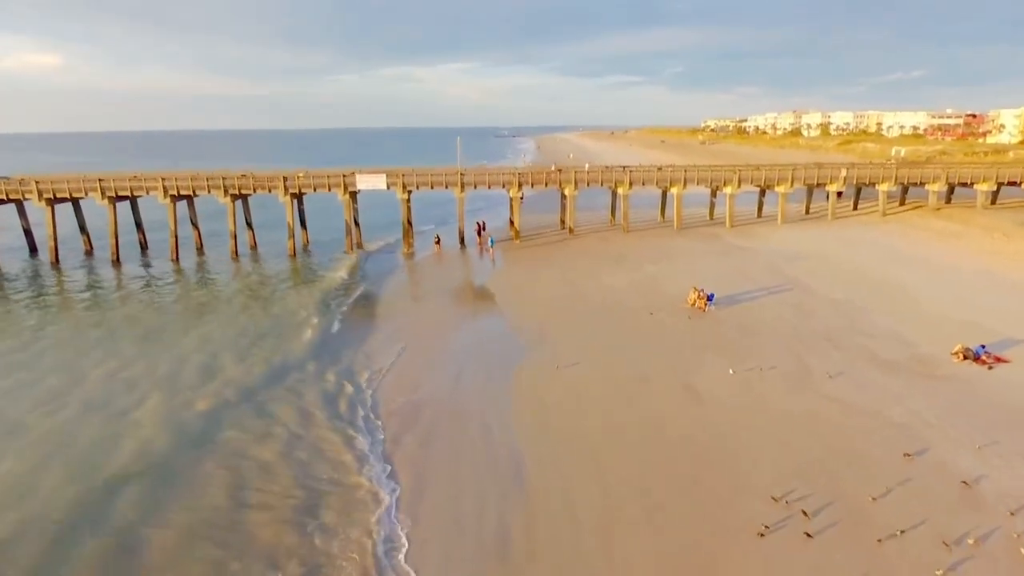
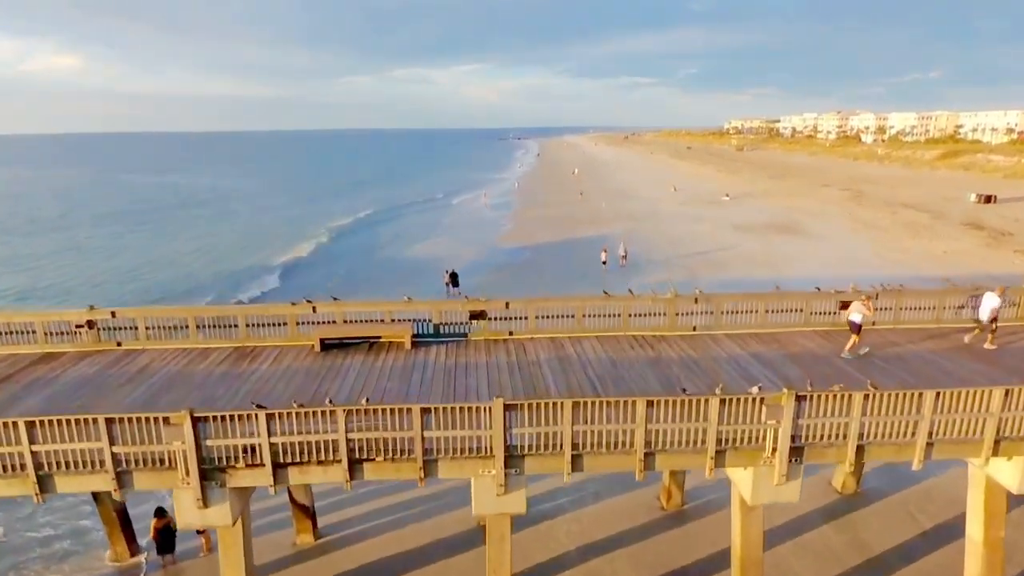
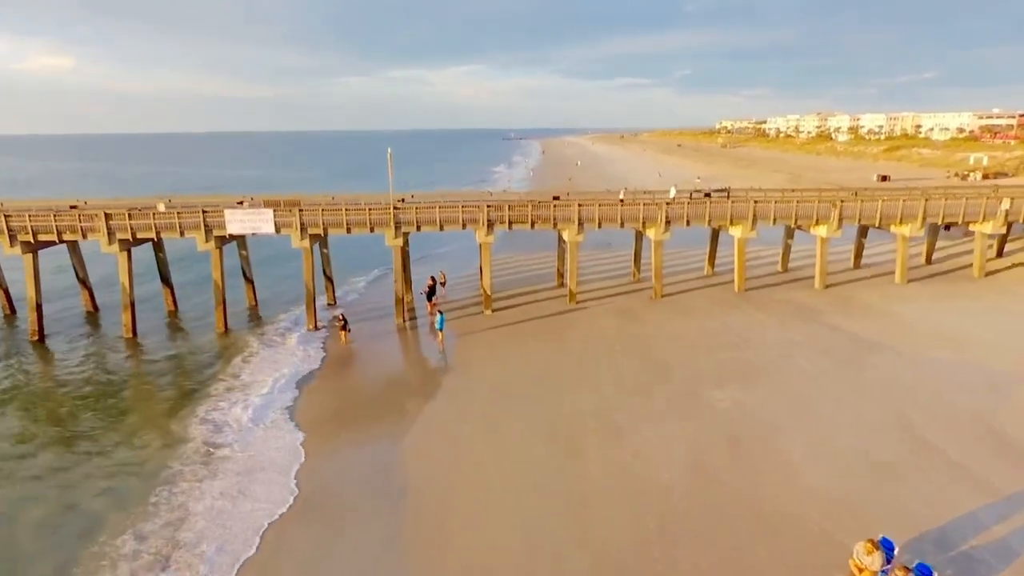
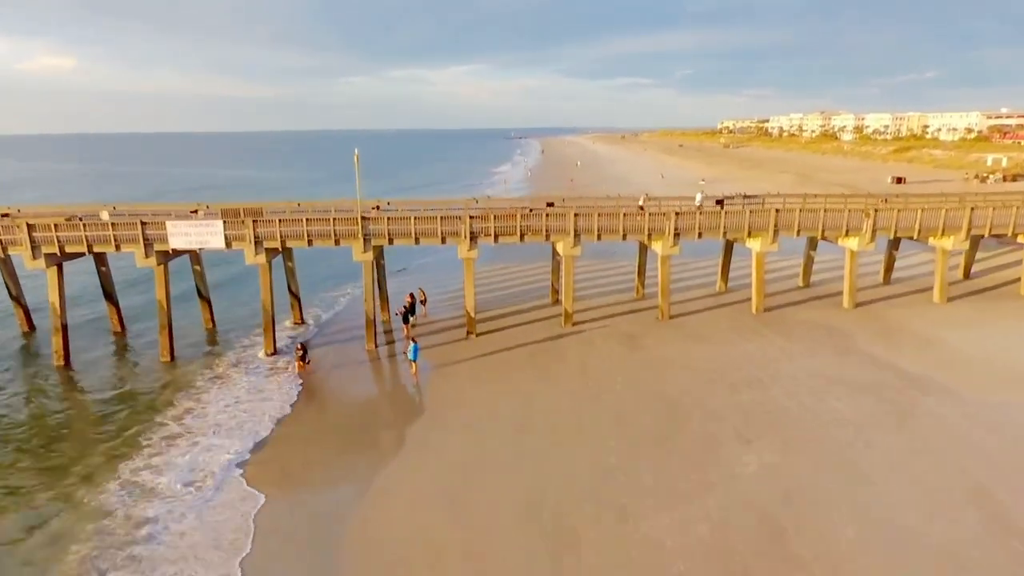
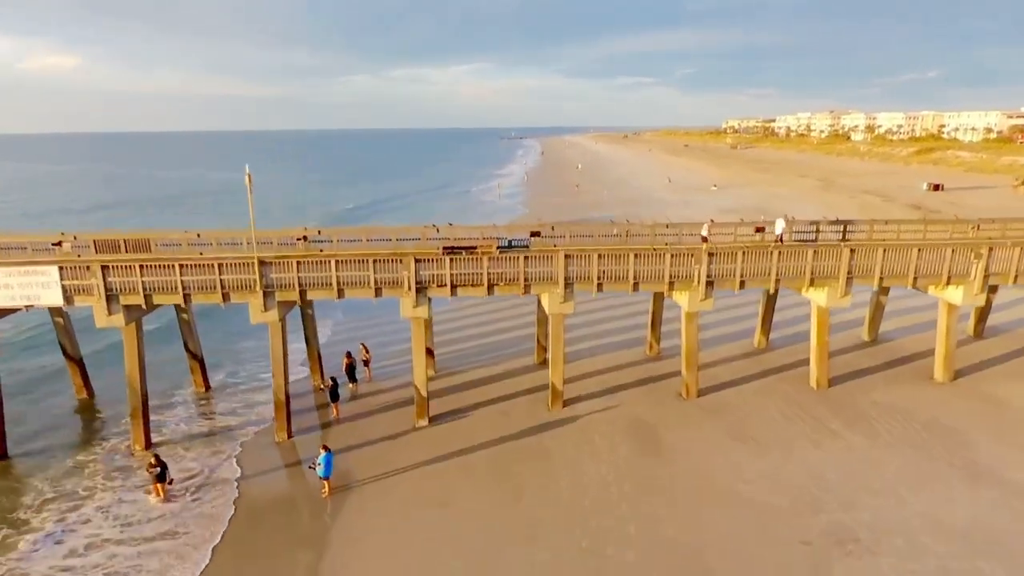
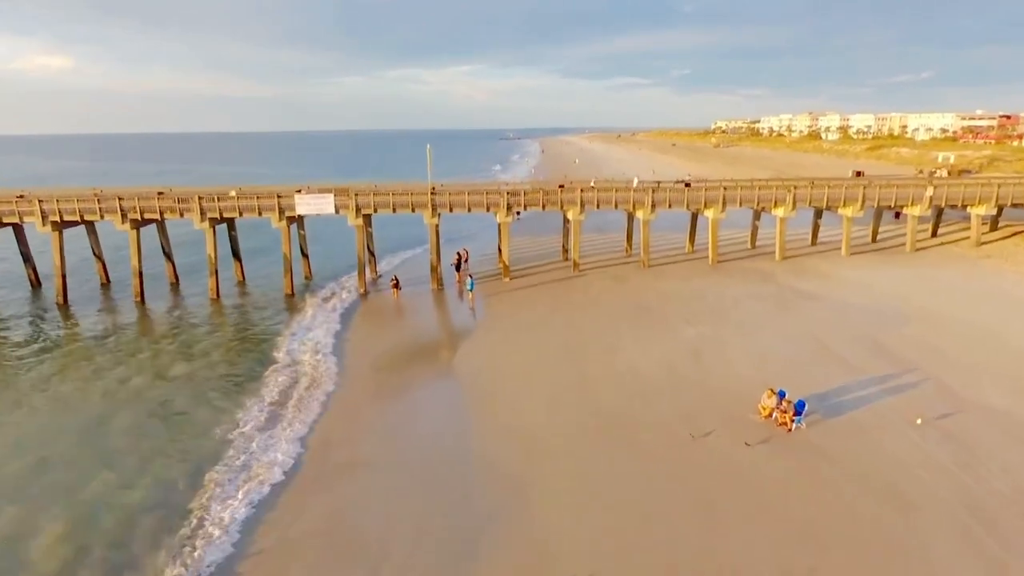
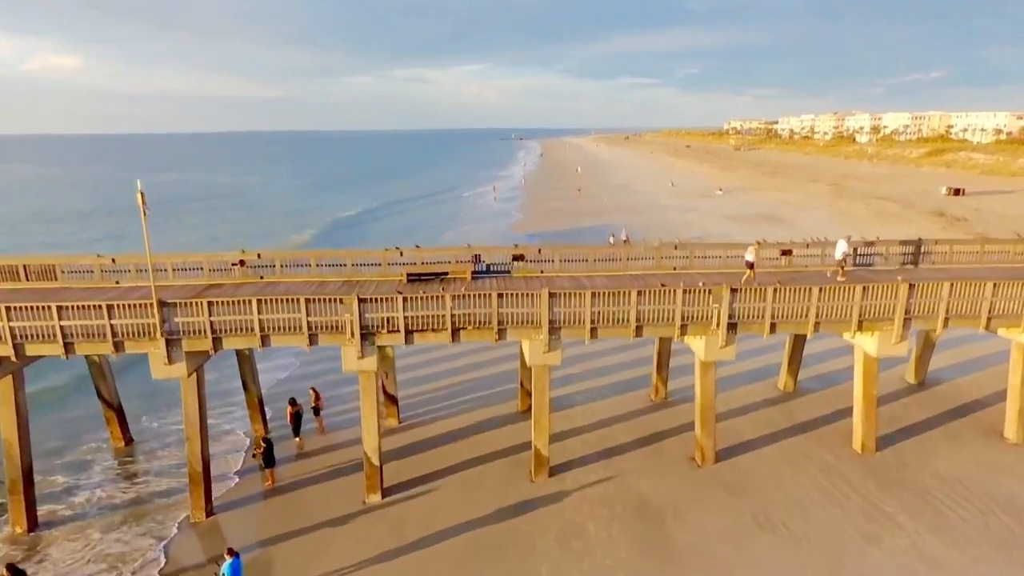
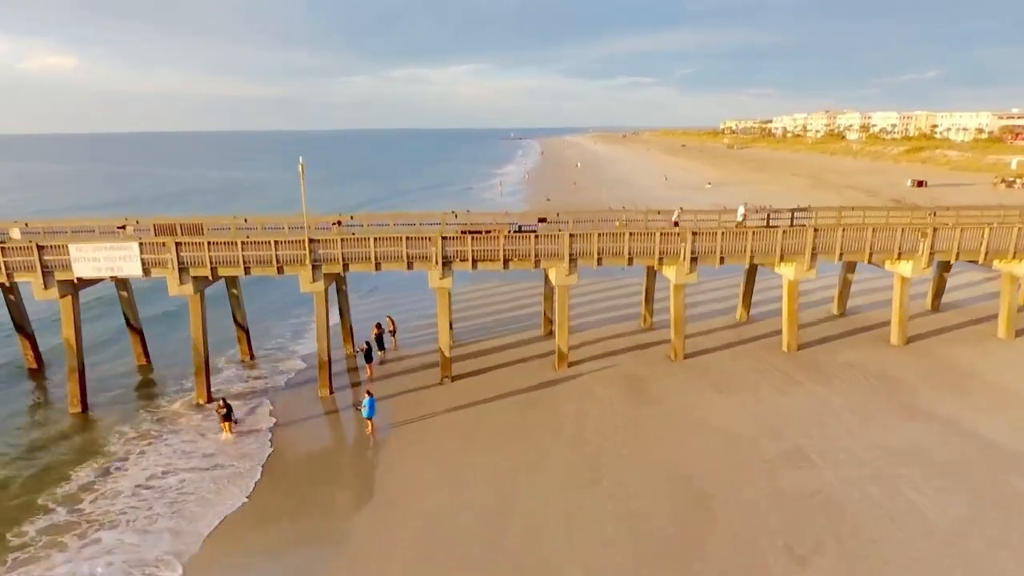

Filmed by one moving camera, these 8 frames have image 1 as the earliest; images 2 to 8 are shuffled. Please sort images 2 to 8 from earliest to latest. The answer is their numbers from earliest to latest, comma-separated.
6, 3, 4, 8, 5, 7, 2
